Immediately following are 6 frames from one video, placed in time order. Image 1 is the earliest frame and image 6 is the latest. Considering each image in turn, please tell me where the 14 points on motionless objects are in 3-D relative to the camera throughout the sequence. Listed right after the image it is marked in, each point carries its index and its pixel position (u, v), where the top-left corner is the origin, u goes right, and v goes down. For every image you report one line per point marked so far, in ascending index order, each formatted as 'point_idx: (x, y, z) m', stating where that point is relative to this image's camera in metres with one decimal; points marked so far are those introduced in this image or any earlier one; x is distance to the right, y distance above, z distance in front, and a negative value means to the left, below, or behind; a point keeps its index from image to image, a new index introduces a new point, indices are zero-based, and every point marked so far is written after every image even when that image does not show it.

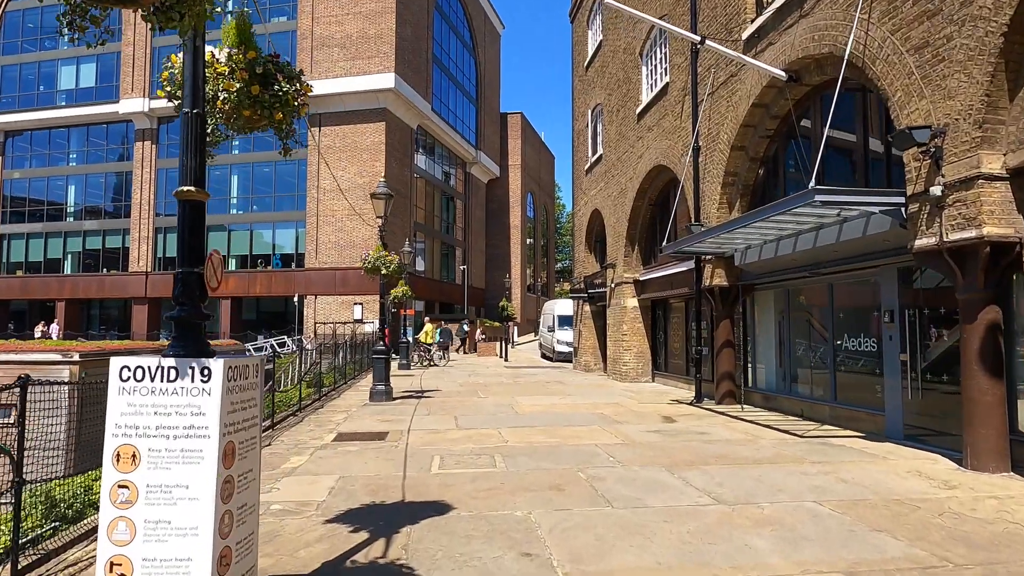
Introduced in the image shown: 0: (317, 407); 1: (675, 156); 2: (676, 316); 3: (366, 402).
0: (-3.7, -2.2, +12.5) m
1: (+3.5, +2.8, +14.1) m
2: (+4.1, -0.7, +16.5) m
3: (-2.9, -2.3, +13.3) m
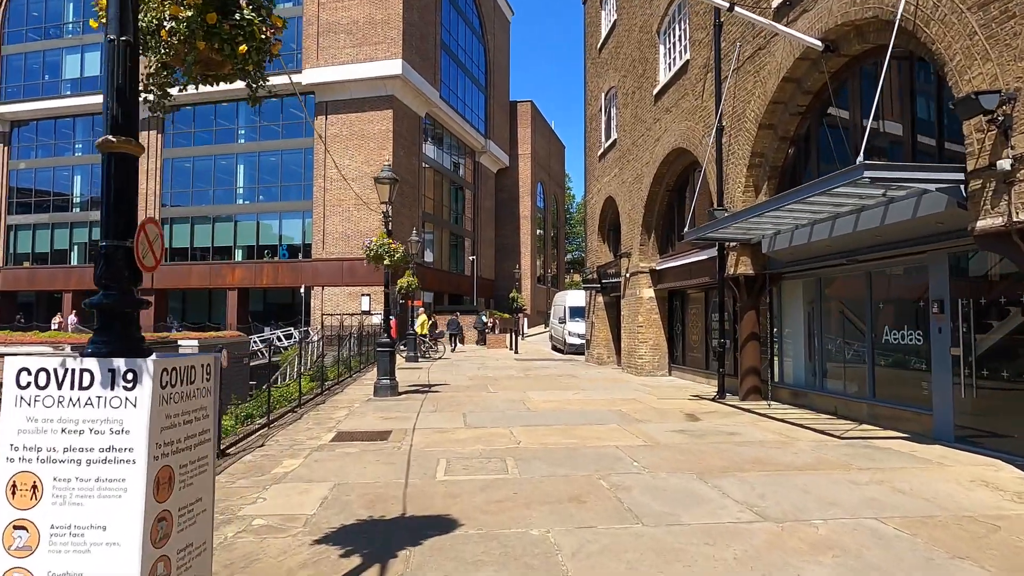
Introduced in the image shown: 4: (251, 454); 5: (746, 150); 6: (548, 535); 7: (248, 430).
0: (-3.5, -2.0, +11.9) m
1: (+3.7, +3.0, +13.3) m
2: (+4.3, -0.5, +15.8) m
3: (-2.7, -2.1, +12.7) m
4: (-2.8, -1.8, +7.2) m
5: (+3.9, +2.3, +11.1) m
6: (+0.2, -1.6, +4.4) m
7: (-3.4, -1.9, +8.6) m
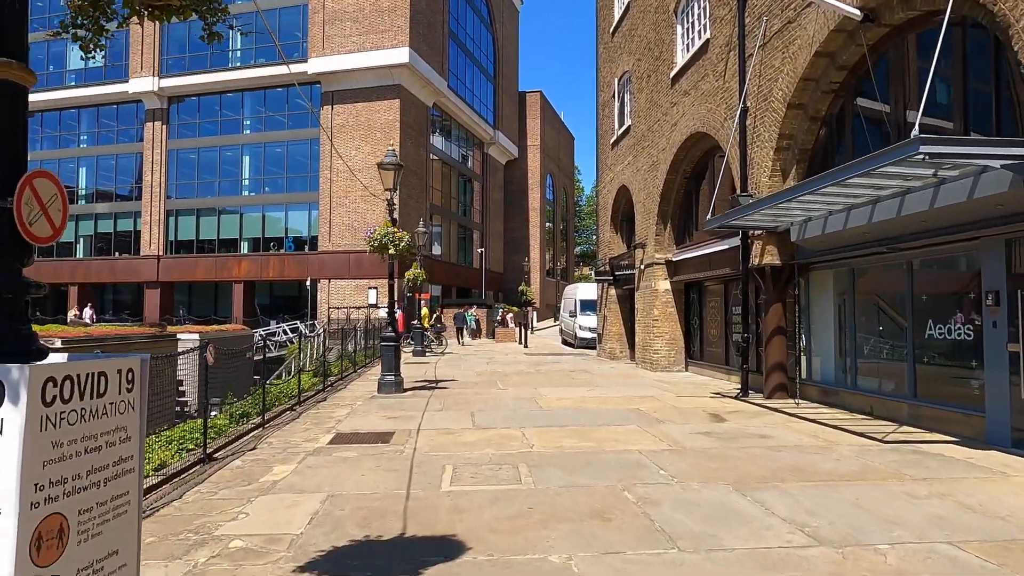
0: (-3.3, -1.9, +11.3) m
1: (+3.9, +3.2, +12.6) m
2: (+4.6, -0.3, +15.1) m
3: (-2.5, -1.9, +12.1) m
4: (-2.7, -1.7, +6.6) m
5: (+4.1, +2.5, +10.4) m
6: (+0.3, -1.6, +3.8) m
7: (-3.3, -1.7, +8.1) m
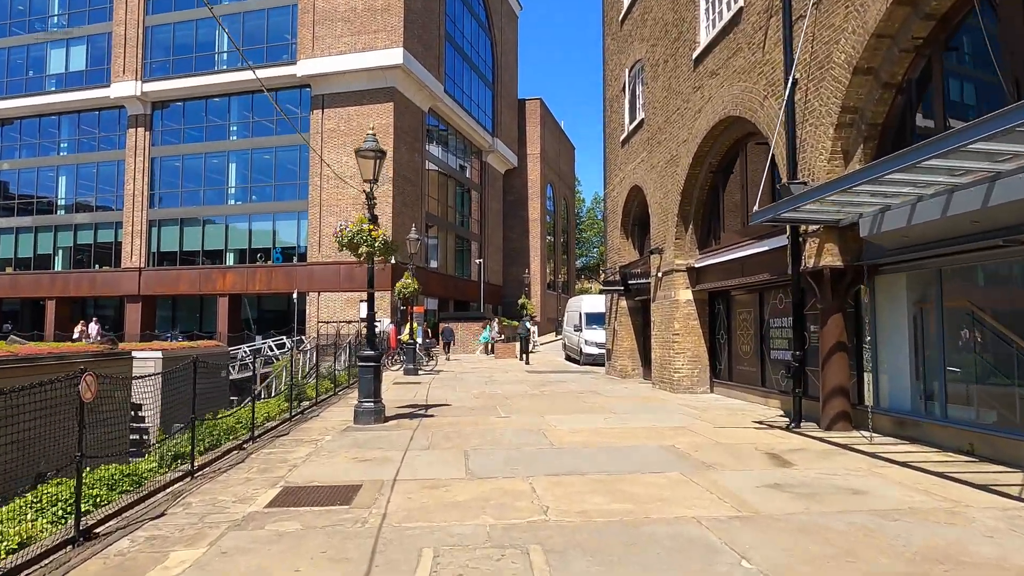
0: (-3.2, -2.0, +9.4) m
1: (+3.9, +3.0, +10.8) m
2: (+4.6, -0.5, +13.2) m
3: (-2.5, -2.1, +10.1) m
4: (-2.7, -1.7, +4.6) m
5: (+4.1, +2.4, +8.5) m
6: (+0.4, -1.5, +1.8) m
7: (-3.2, -1.8, +6.1) m
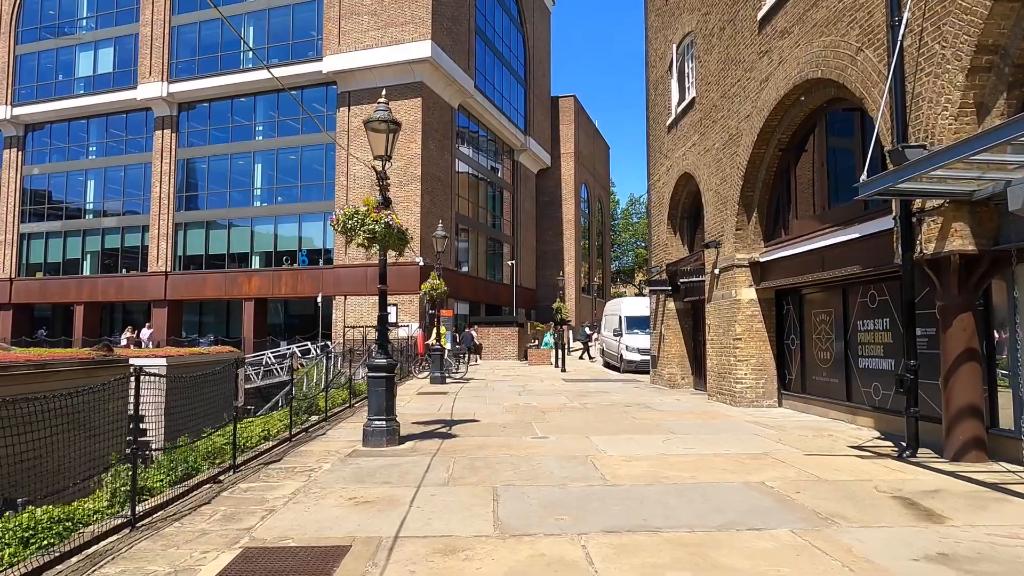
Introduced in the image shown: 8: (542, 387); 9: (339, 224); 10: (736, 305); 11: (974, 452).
0: (-2.8, -2.0, +7.8) m
1: (+4.4, +3.1, +8.9) m
2: (+5.2, -0.4, +11.2) m
3: (-2.0, -2.0, +8.5) m
4: (-2.4, -1.6, +3.1) m
5: (+4.5, +2.5, +6.6) m
6: (+0.5, -1.4, +0.1) m
7: (-2.9, -1.7, +4.5) m
8: (+0.8, -2.6, +17.6) m
9: (-2.1, +0.8, +8.4) m
10: (+4.3, -0.3, +12.8) m
11: (+4.9, -1.8, +7.1) m
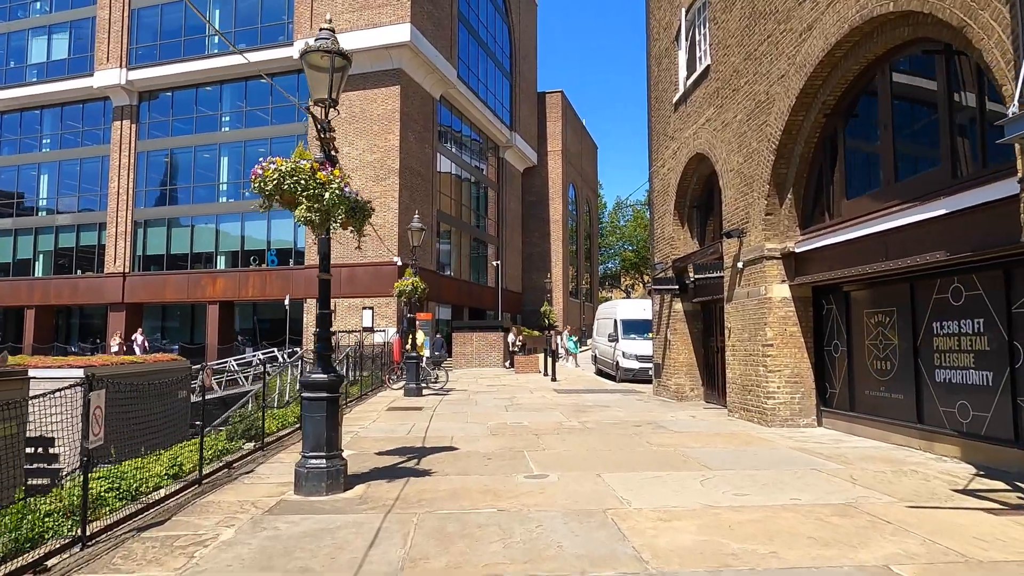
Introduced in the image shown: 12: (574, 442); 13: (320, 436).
0: (-2.9, -1.9, +5.5) m
1: (+4.3, +3.2, +6.8) m
2: (+5.0, -0.3, +9.1) m
3: (-2.1, -1.9, +6.3) m
4: (-2.4, -1.5, +0.8) m
5: (+4.4, +2.6, +4.6) m
6: (+0.6, -1.2, -2.1) m
7: (-3.0, -1.6, +2.2) m
8: (+0.4, -2.6, +15.4) m
9: (-2.3, +0.9, +6.2) m
10: (+4.1, -0.3, +10.7) m
11: (+4.8, -1.6, +5.0) m
12: (+0.8, -2.1, +9.1) m
13: (-1.8, -1.3, +6.0) m
